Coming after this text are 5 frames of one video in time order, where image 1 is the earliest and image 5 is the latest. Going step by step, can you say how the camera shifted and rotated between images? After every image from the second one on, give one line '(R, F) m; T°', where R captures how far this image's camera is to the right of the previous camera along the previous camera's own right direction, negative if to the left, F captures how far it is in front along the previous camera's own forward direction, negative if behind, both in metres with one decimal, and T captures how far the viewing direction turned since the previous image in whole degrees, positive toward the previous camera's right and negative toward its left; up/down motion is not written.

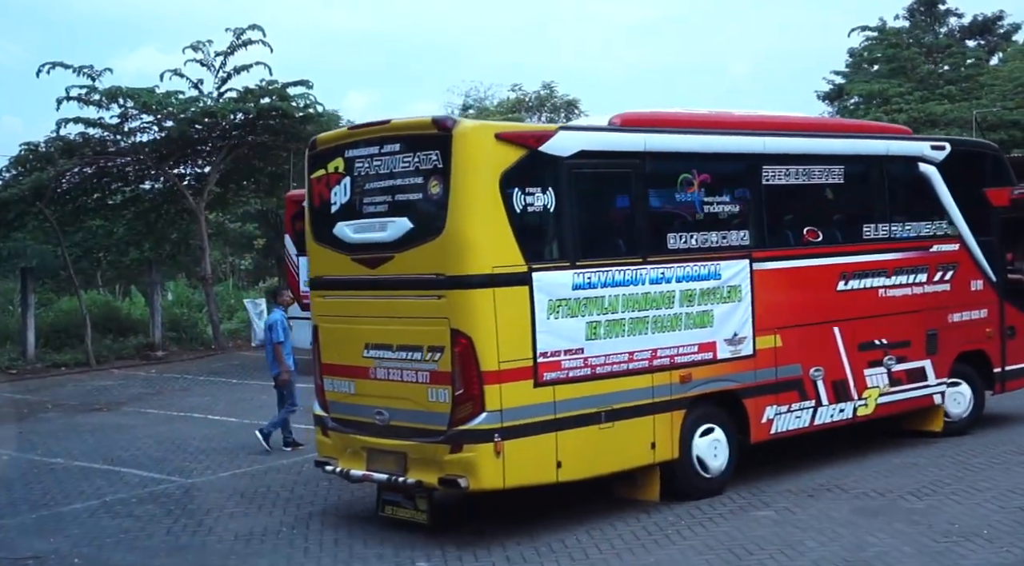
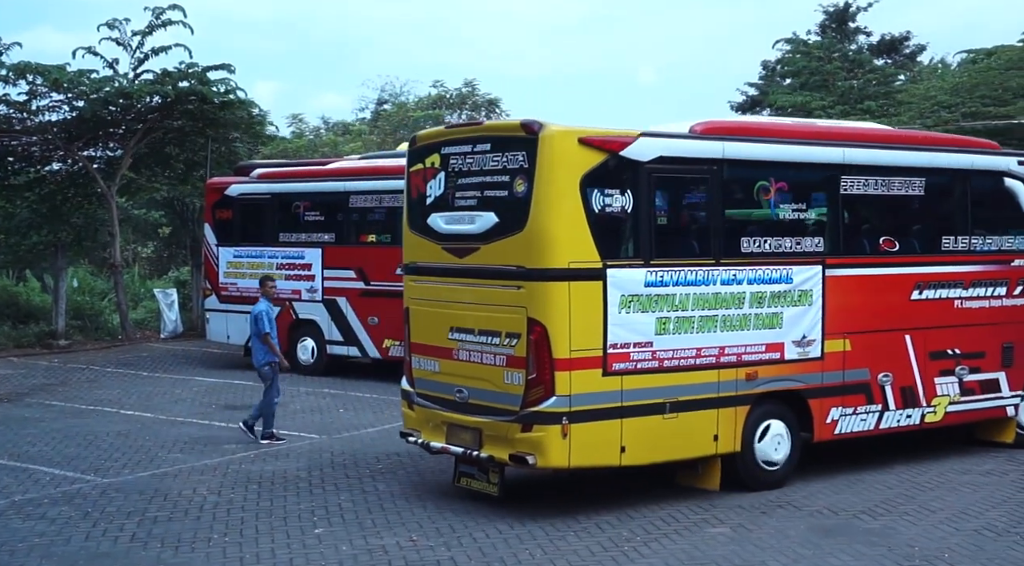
(-0.4, +0.4) m; +5°
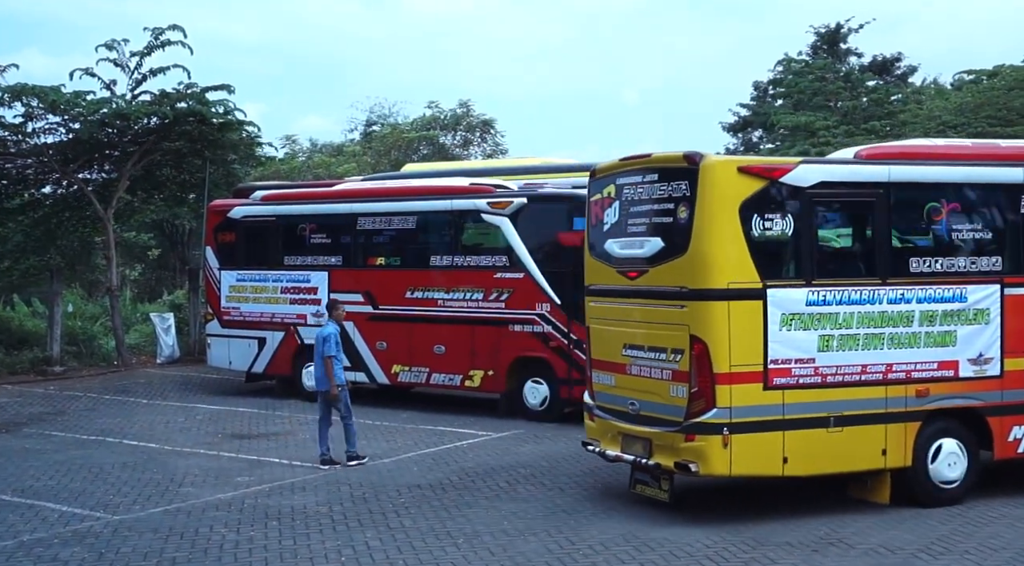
(-0.4, +0.4) m; +1°
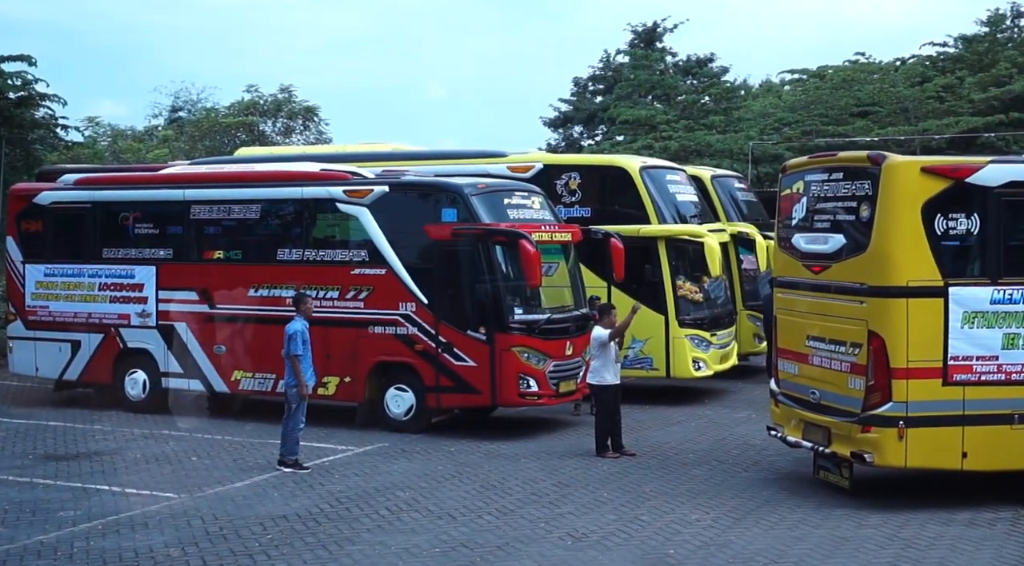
(-0.6, +1.3) m; +10°
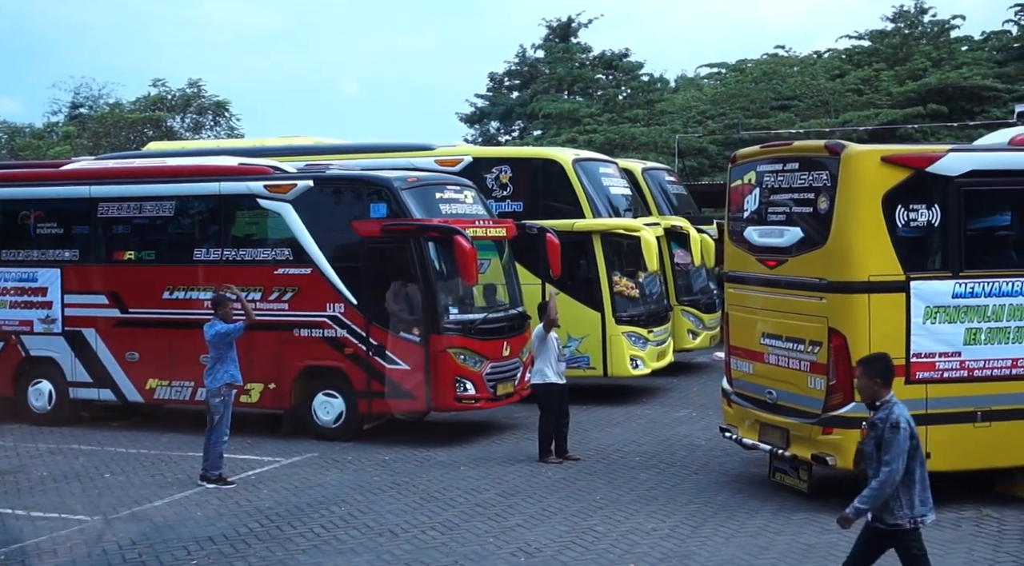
(-0.2, +0.6) m; +4°
